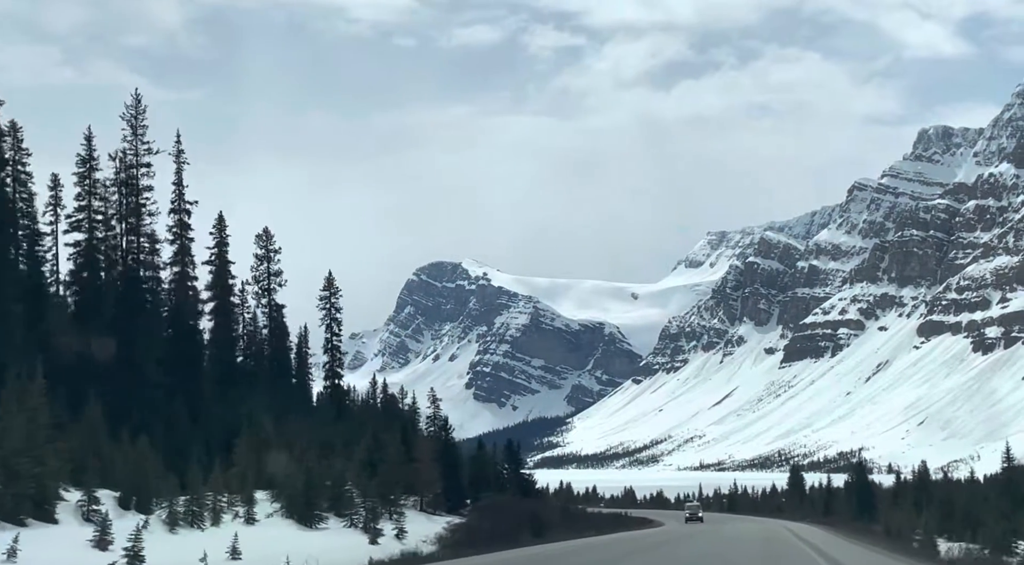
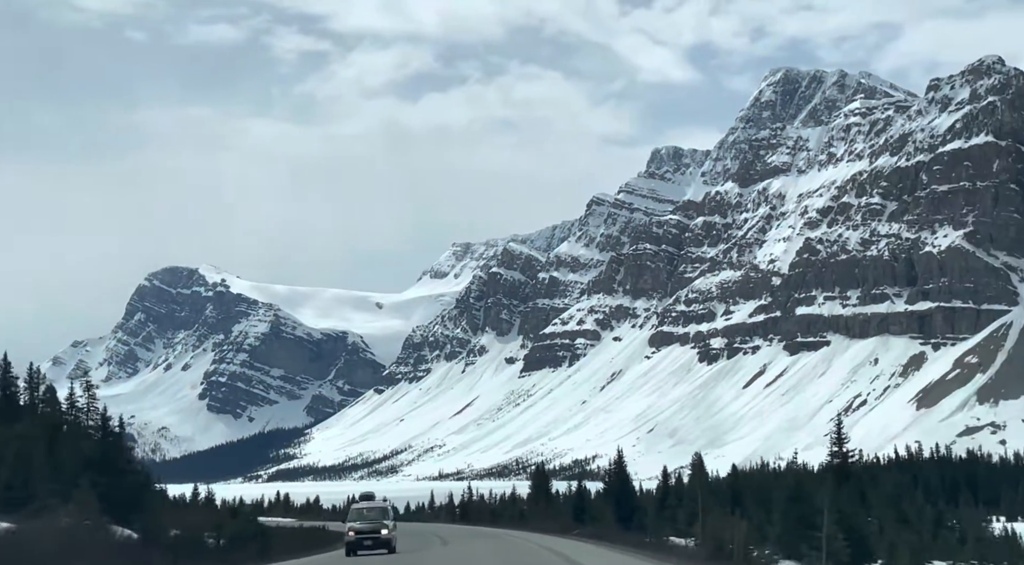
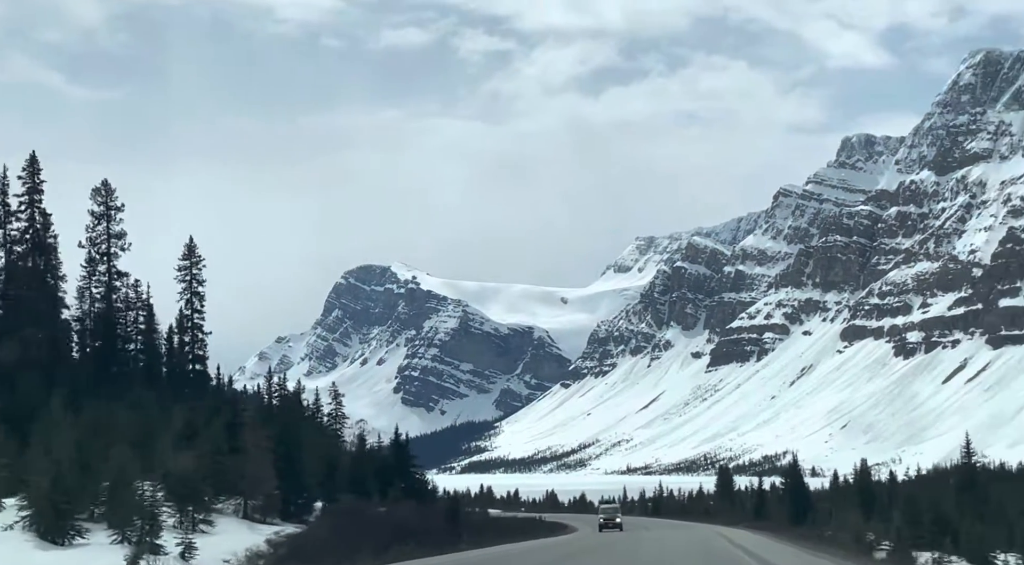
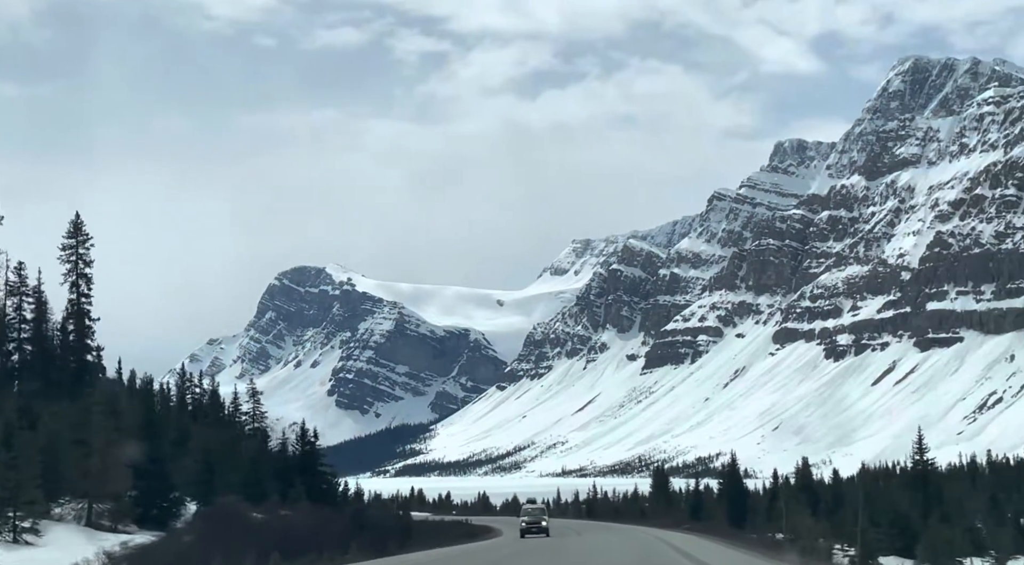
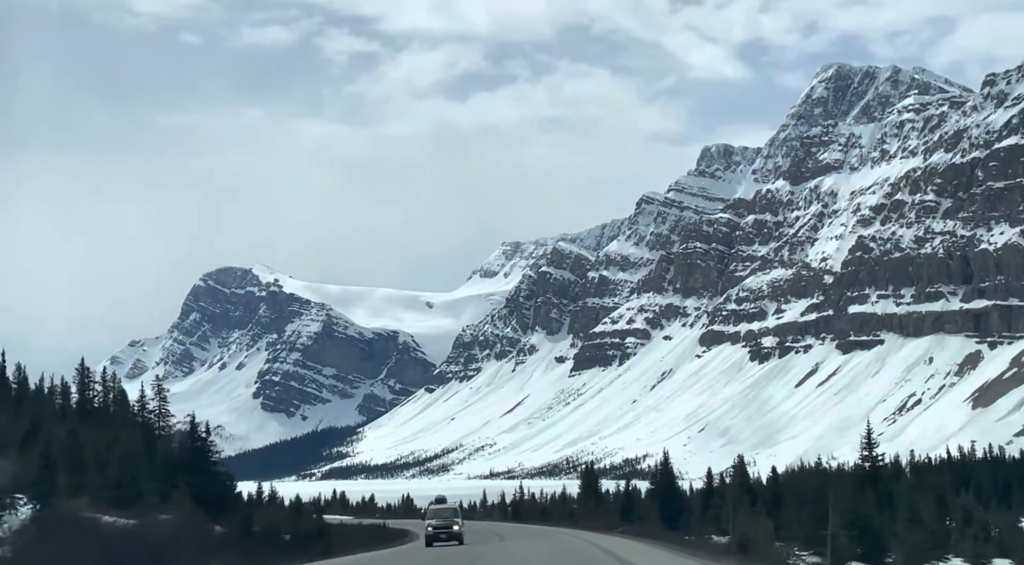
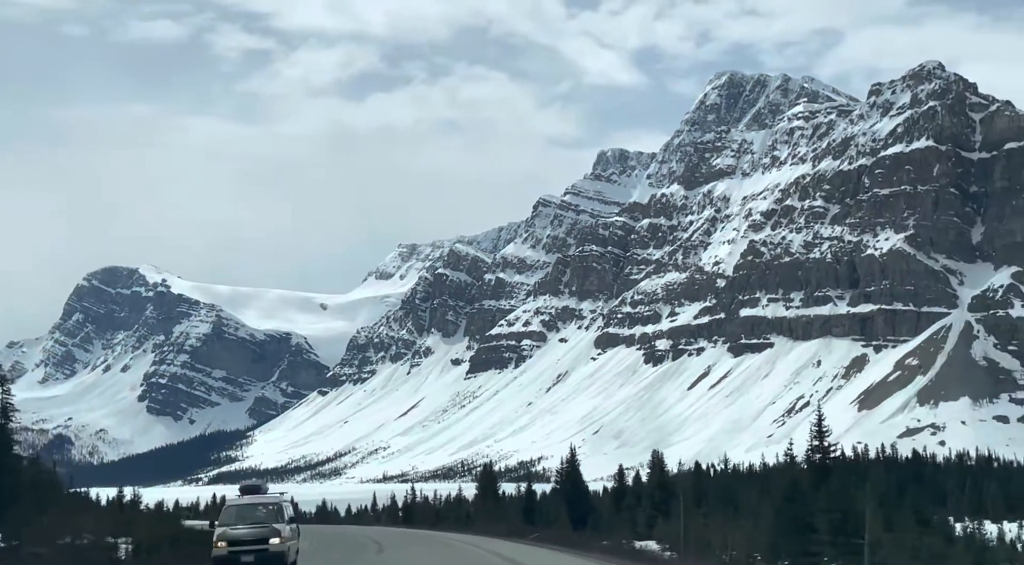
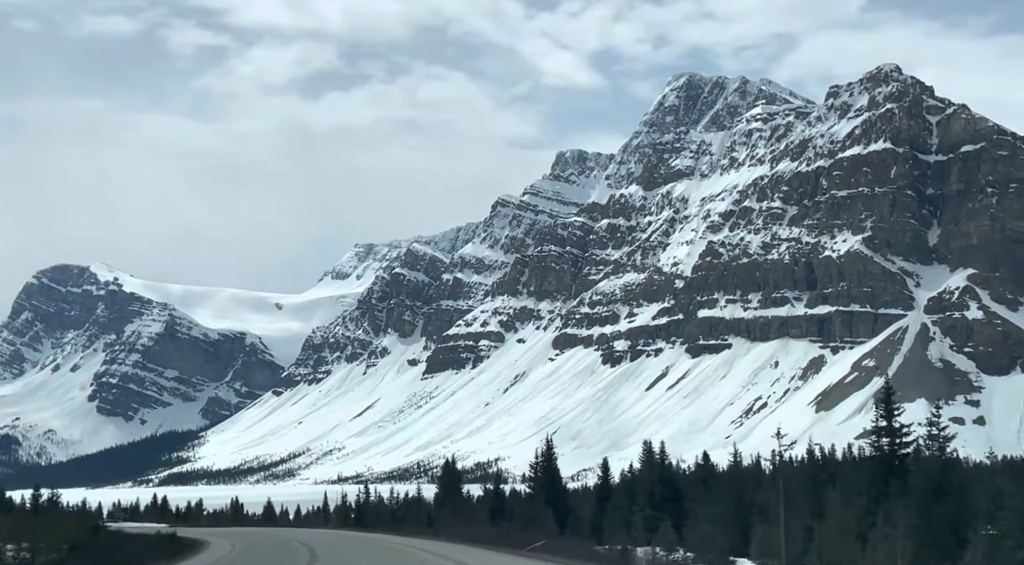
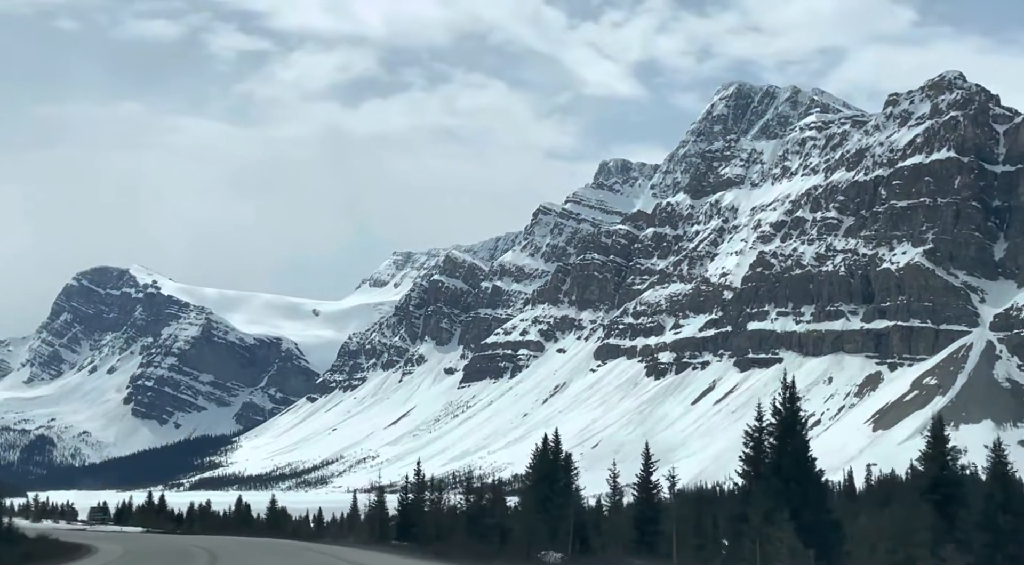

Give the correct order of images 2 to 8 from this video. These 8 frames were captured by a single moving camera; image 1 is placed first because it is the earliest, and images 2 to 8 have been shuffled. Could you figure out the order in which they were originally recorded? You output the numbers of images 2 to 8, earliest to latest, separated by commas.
3, 4, 5, 2, 6, 7, 8
